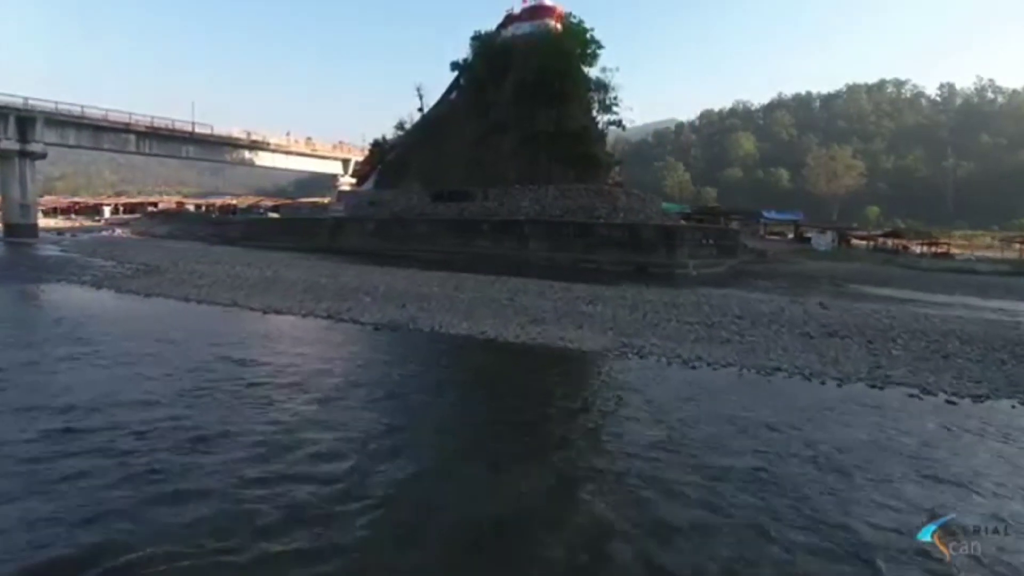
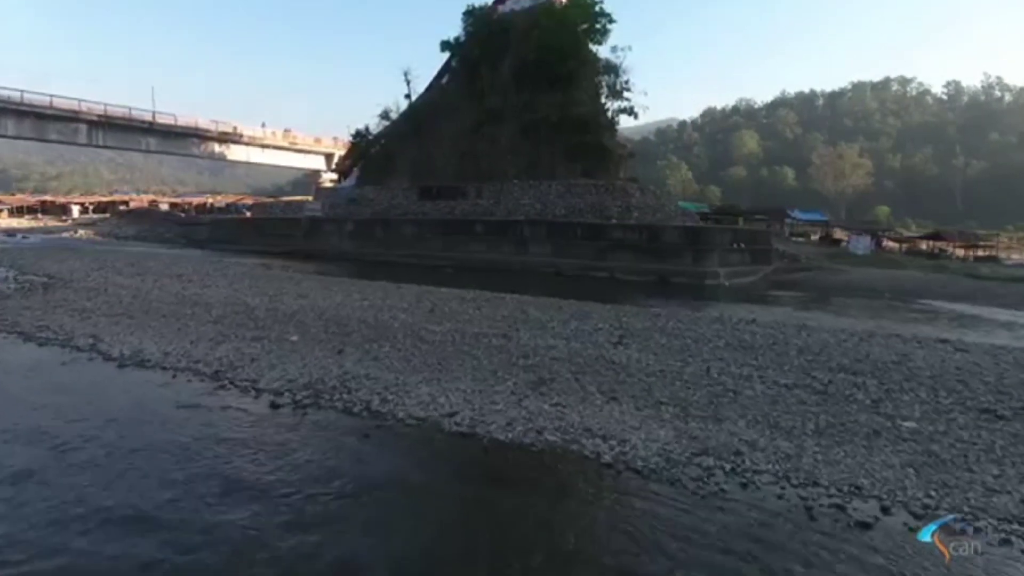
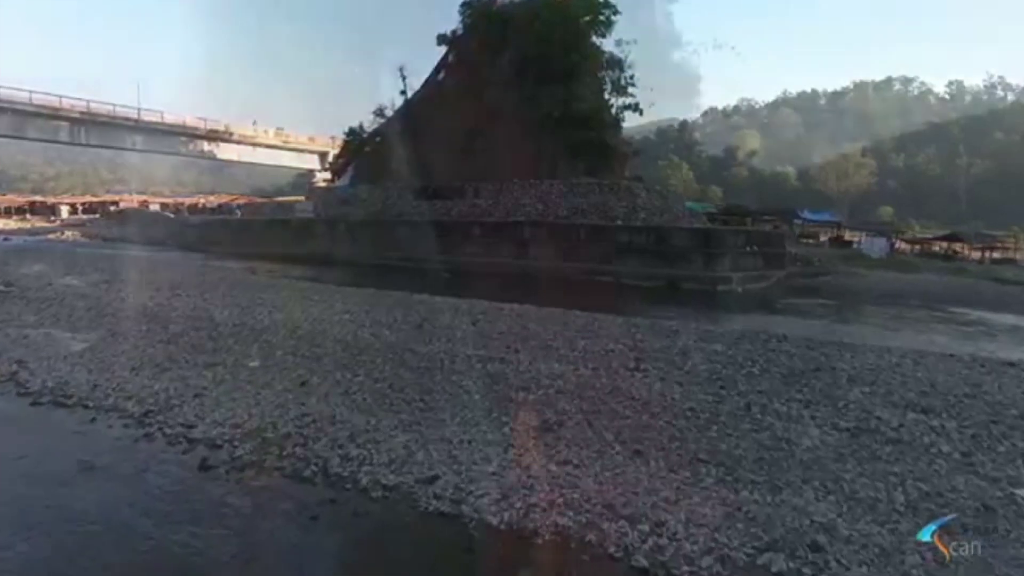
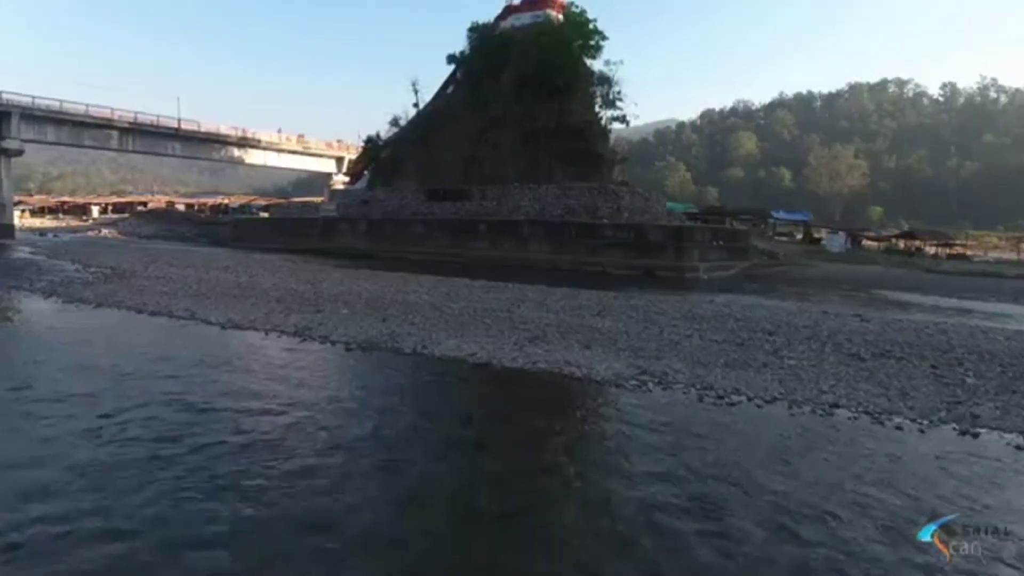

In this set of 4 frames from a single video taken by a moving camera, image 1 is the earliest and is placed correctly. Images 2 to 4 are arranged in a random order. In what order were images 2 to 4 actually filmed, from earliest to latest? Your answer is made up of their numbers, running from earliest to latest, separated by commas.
4, 2, 3
